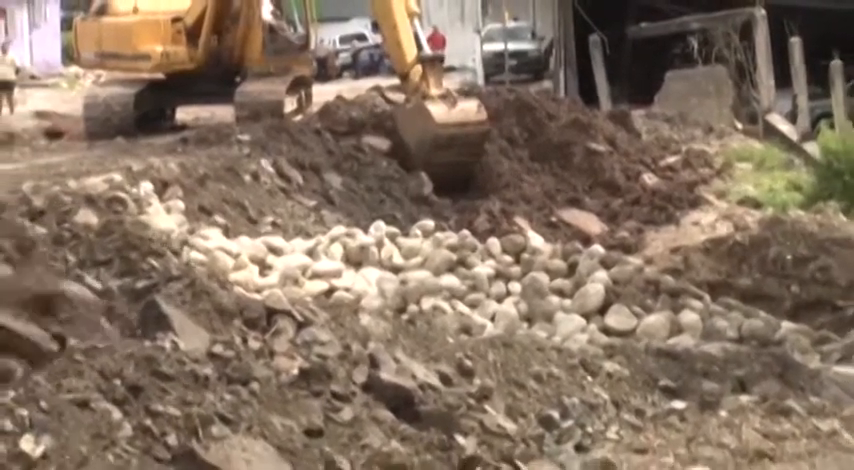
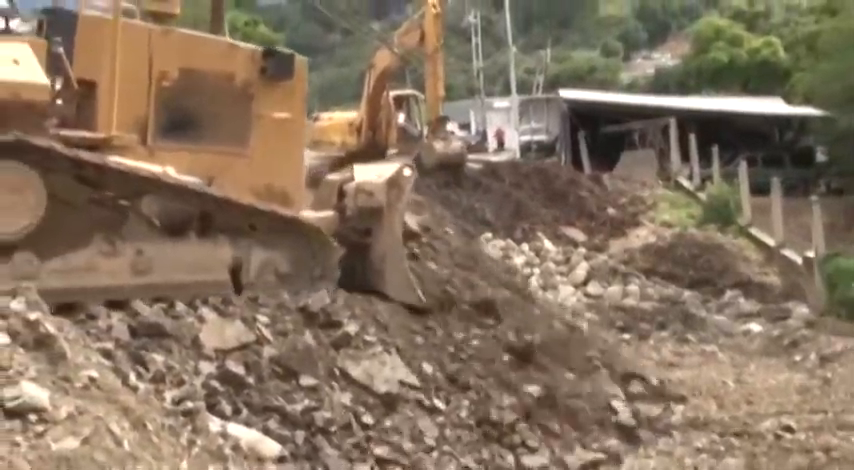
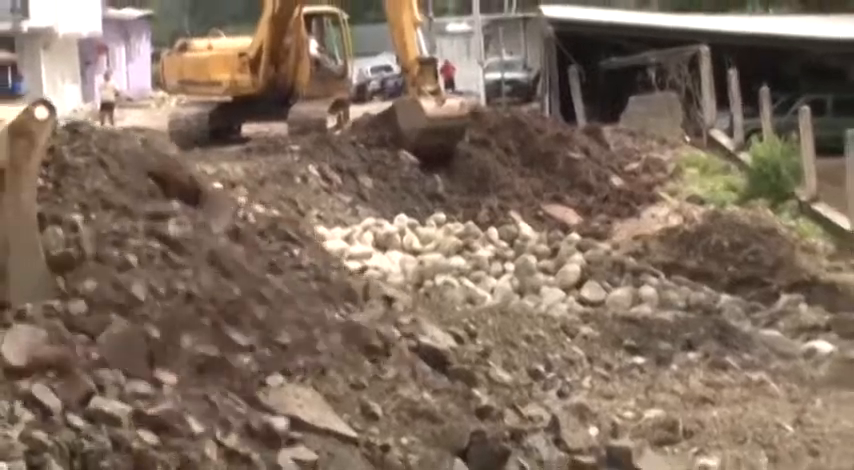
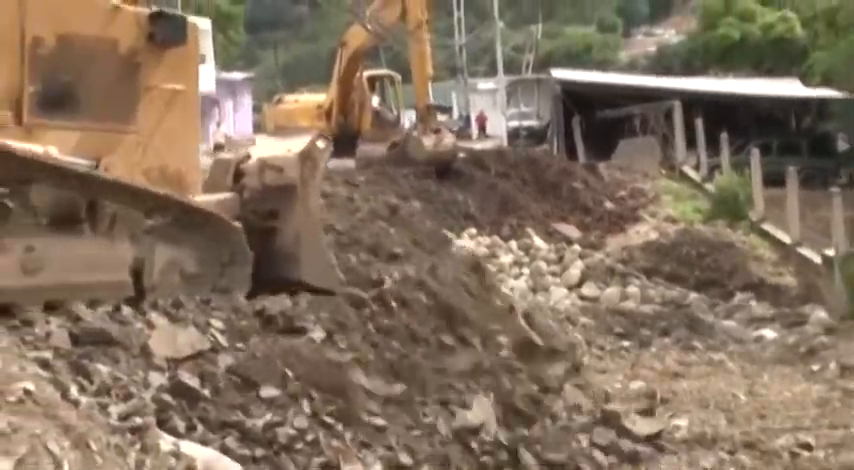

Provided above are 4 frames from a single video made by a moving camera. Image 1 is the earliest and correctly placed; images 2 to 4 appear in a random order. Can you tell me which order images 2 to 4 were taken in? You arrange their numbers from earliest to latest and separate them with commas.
3, 4, 2
